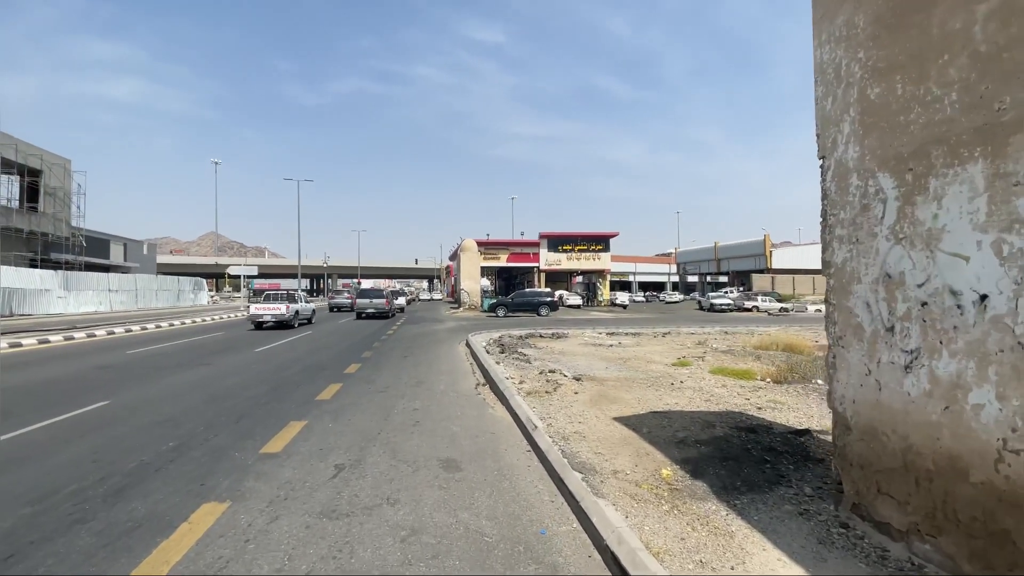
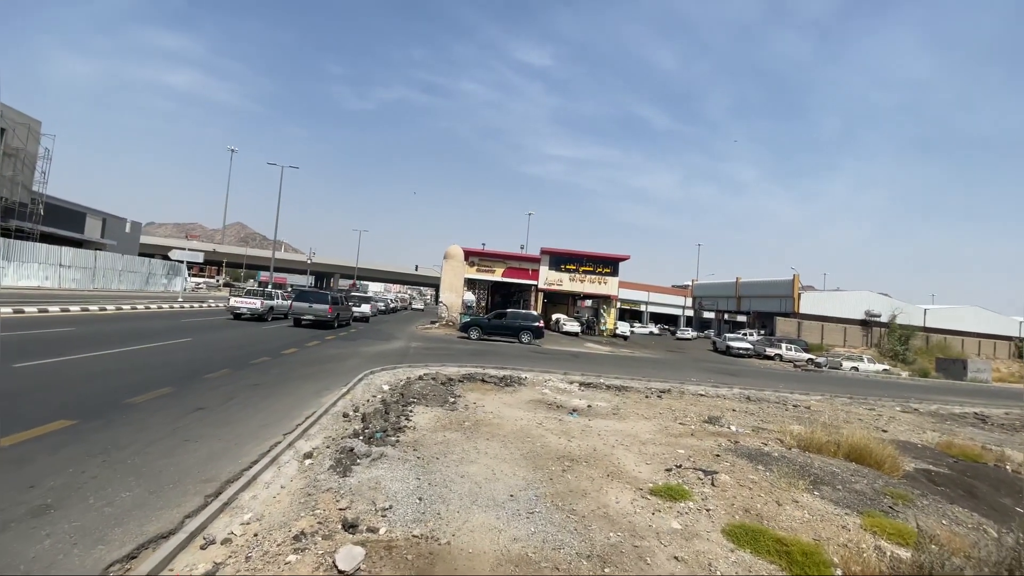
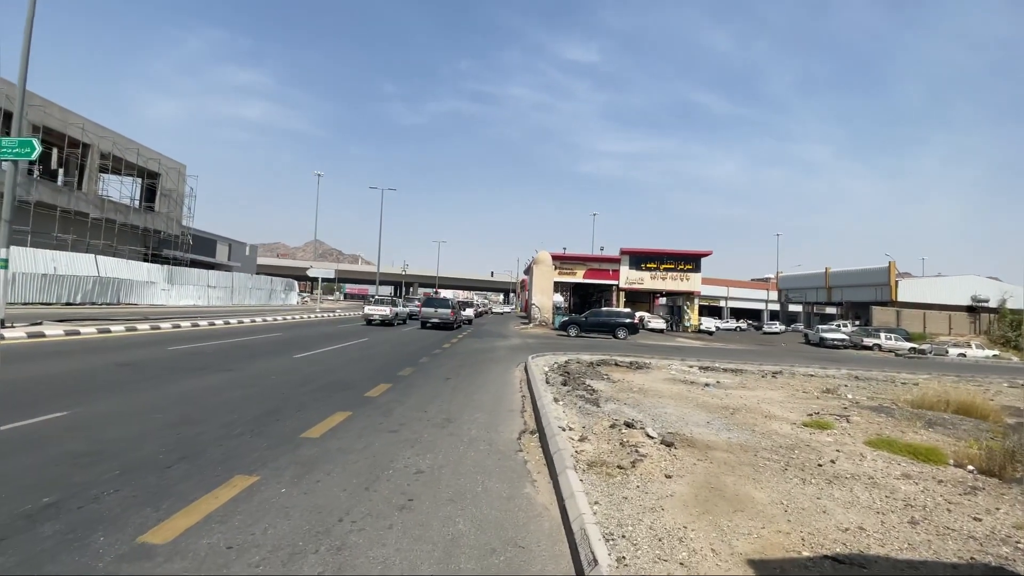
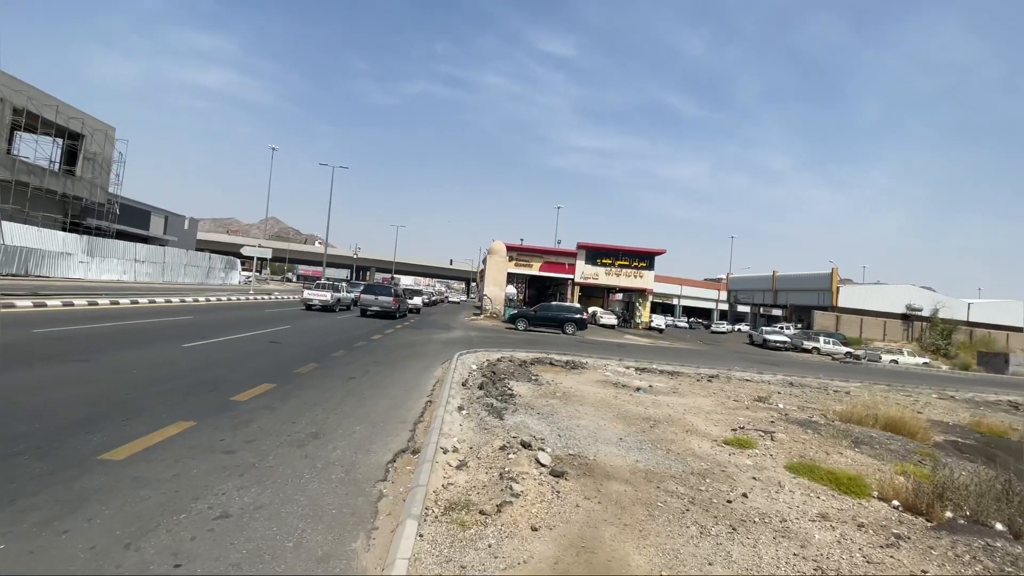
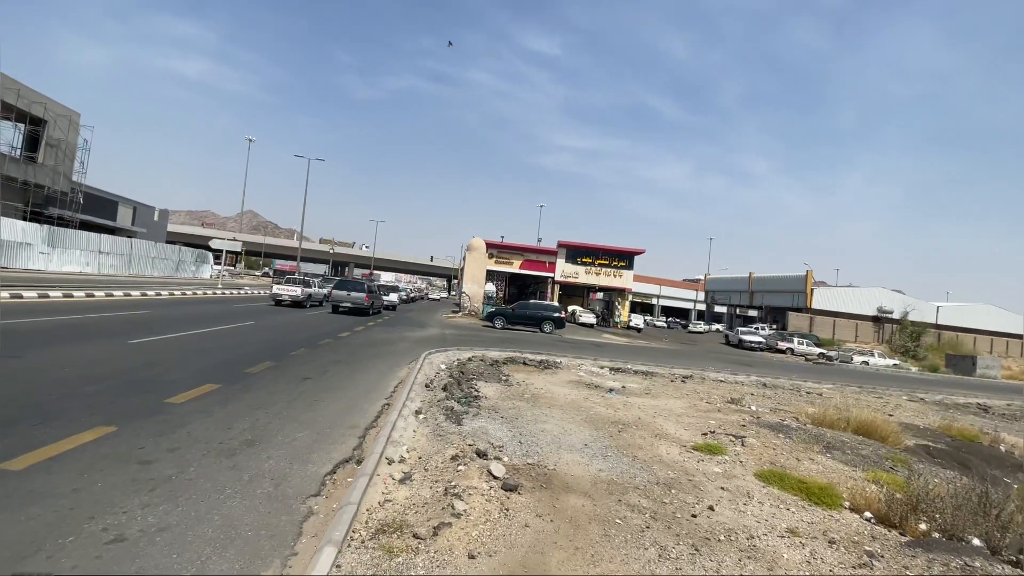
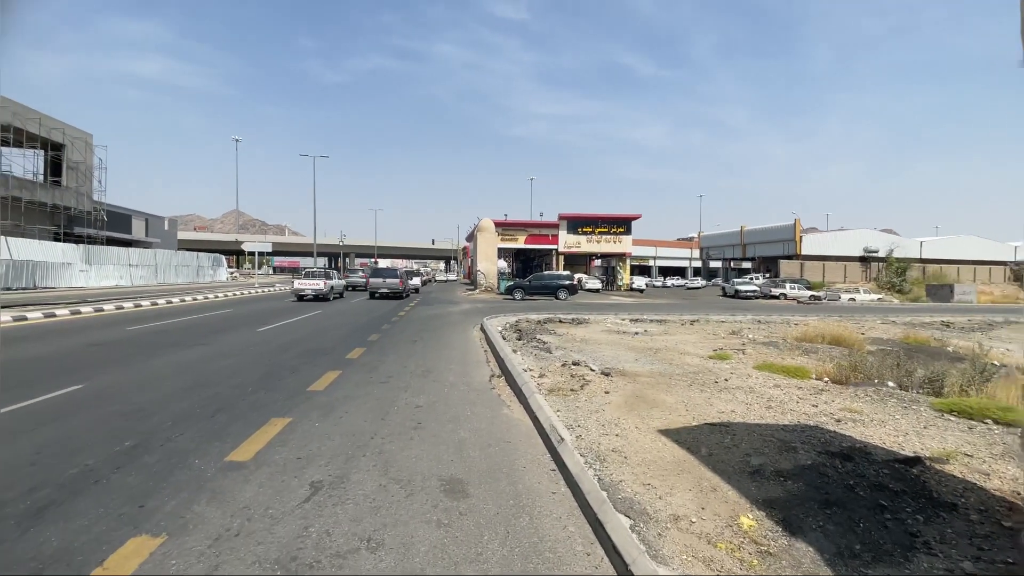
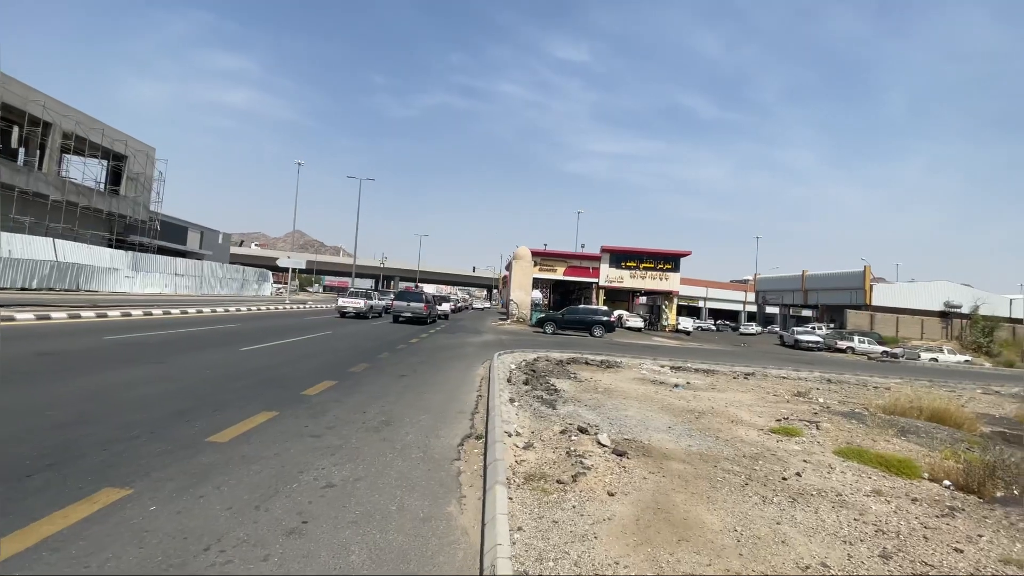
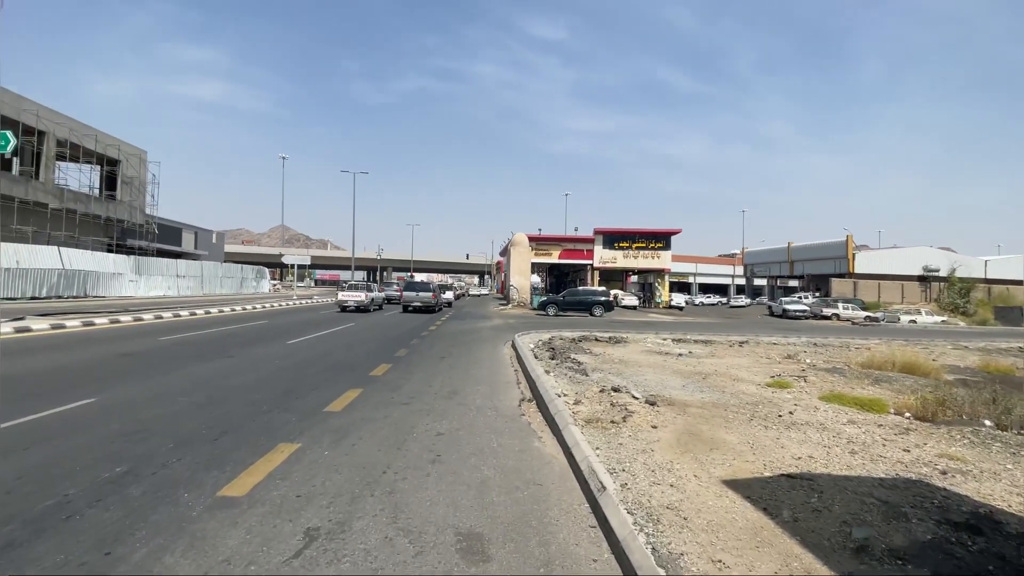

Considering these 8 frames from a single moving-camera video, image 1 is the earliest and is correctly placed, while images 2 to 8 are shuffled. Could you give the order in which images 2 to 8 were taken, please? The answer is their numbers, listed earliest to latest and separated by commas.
6, 8, 3, 7, 4, 5, 2
